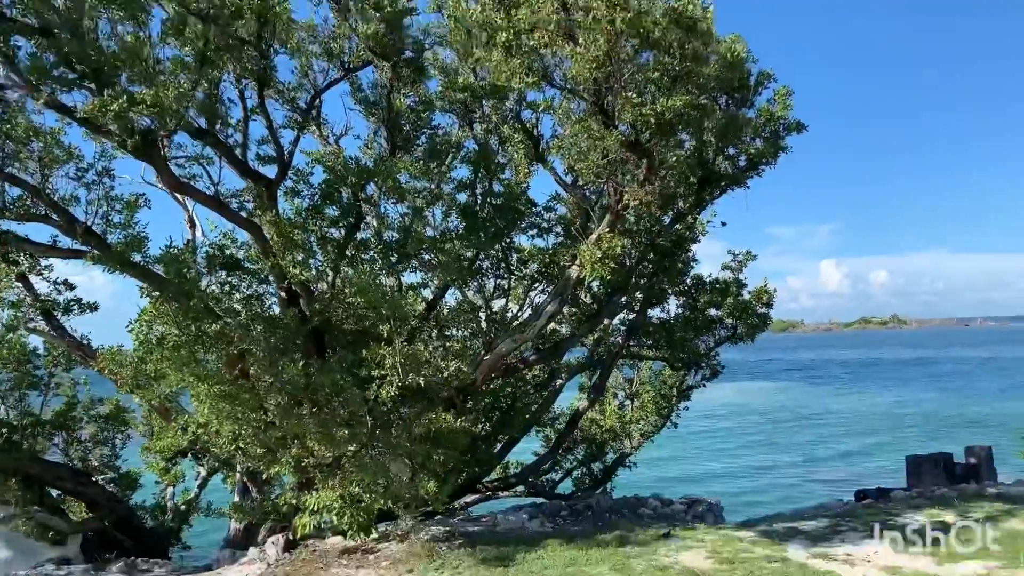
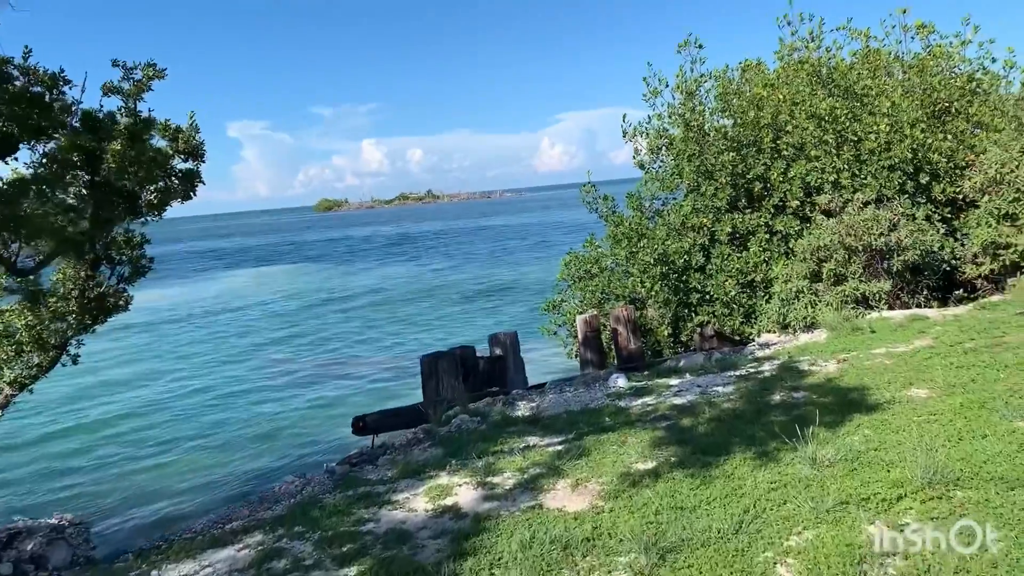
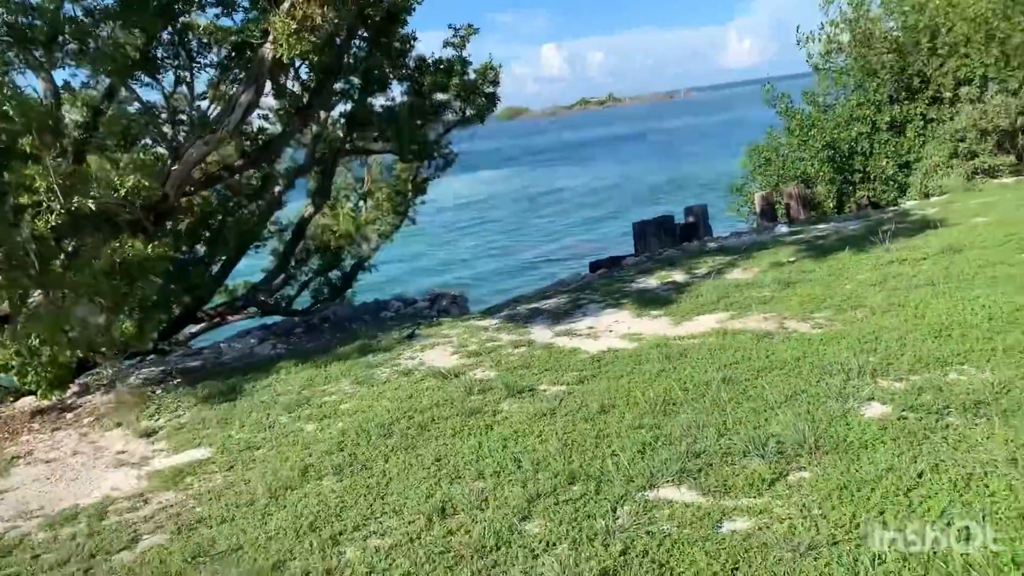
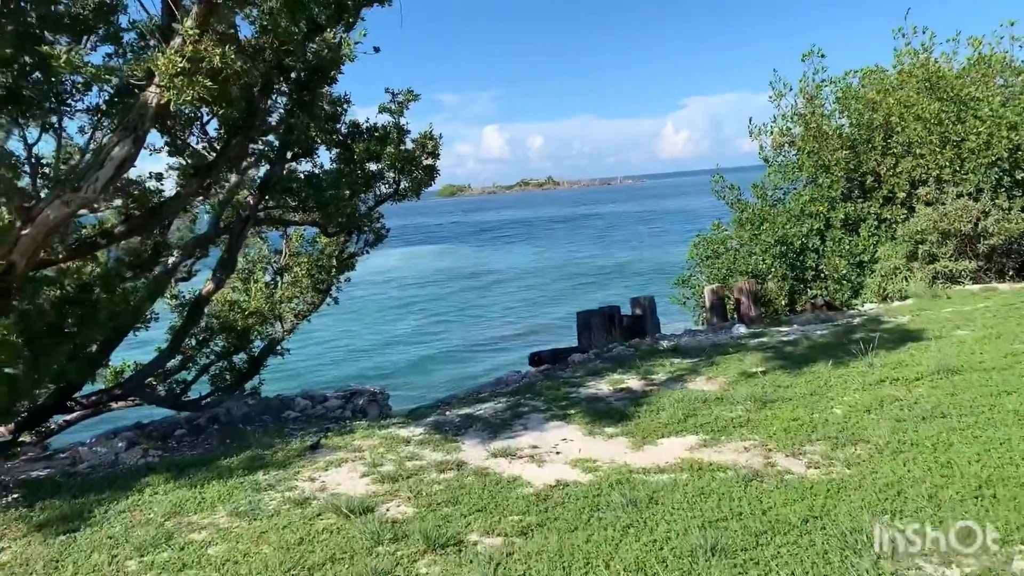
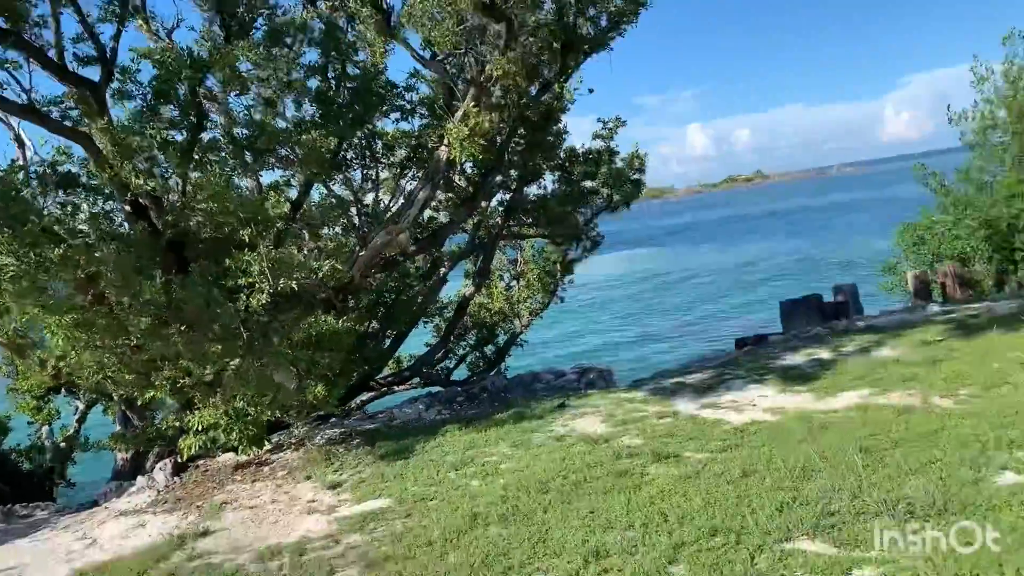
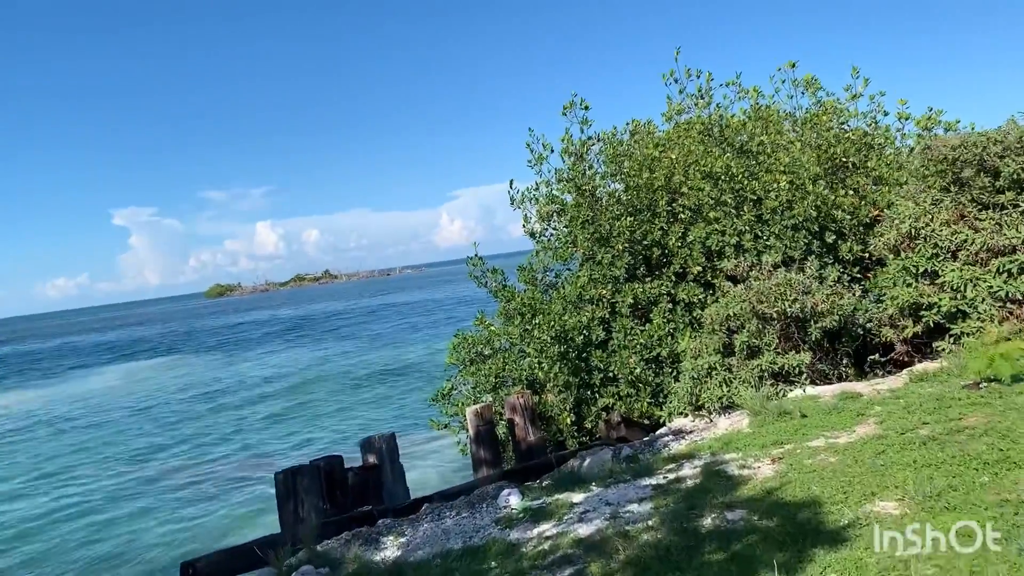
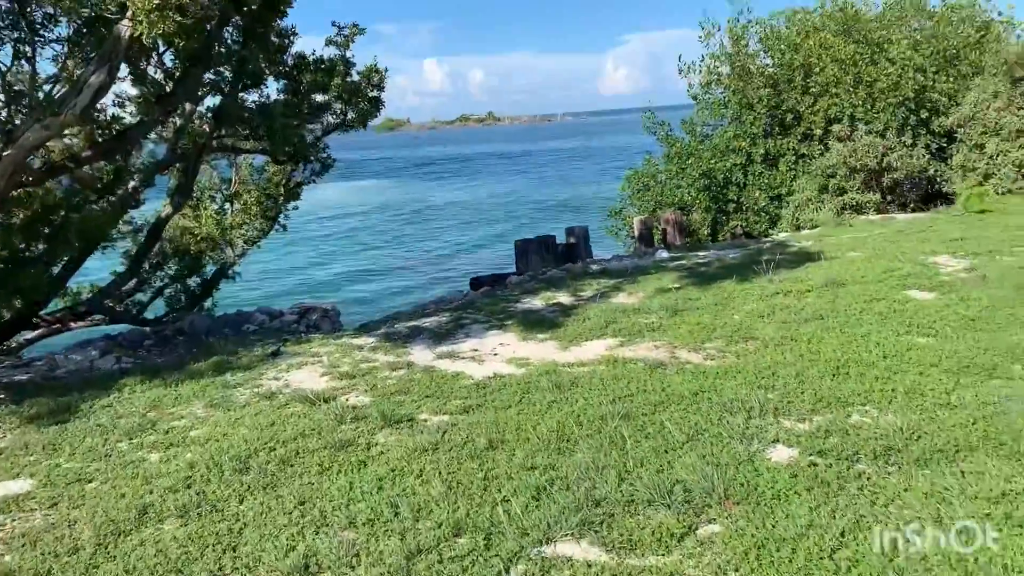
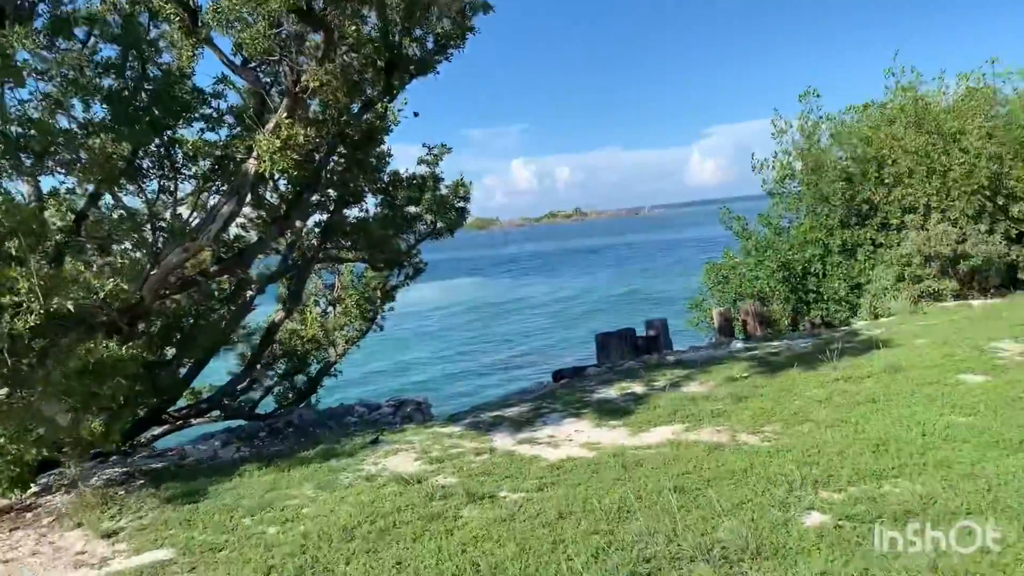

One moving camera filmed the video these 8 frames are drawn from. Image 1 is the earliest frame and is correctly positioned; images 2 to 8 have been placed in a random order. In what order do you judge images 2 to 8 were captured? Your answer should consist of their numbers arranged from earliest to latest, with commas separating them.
5, 8, 3, 7, 4, 2, 6
